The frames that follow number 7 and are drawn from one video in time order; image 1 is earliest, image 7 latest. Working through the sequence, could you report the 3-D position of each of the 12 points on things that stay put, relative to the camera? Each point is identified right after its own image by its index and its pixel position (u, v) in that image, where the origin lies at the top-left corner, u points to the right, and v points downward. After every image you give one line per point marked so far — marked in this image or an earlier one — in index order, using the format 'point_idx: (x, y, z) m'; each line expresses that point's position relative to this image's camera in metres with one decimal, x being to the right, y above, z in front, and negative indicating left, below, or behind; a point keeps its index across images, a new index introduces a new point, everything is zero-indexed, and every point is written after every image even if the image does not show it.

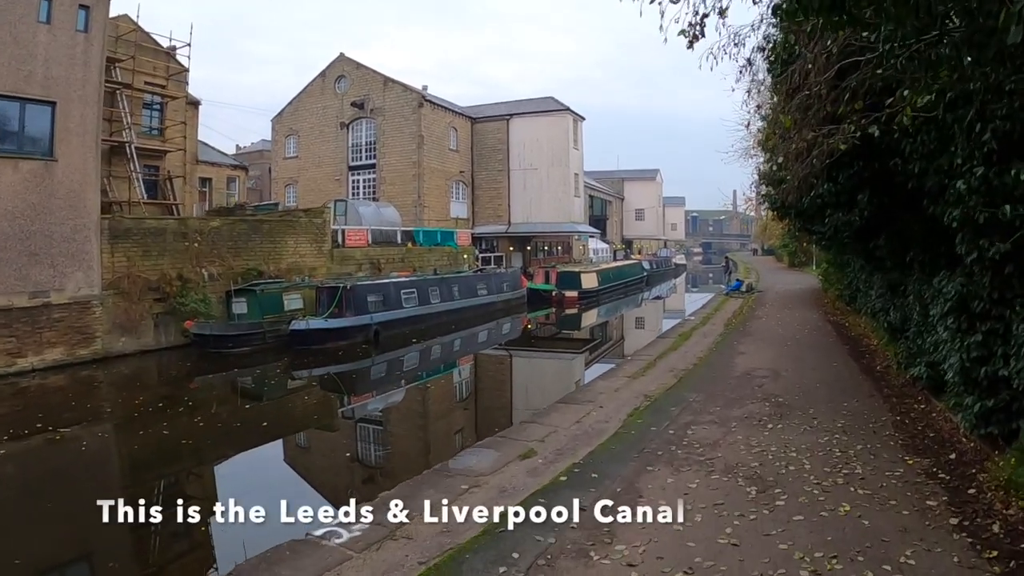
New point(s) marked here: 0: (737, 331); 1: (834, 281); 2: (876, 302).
0: (+3.9, -0.7, +11.2) m
1: (+7.4, +0.2, +14.8) m
2: (+5.1, -0.2, +9.1) m
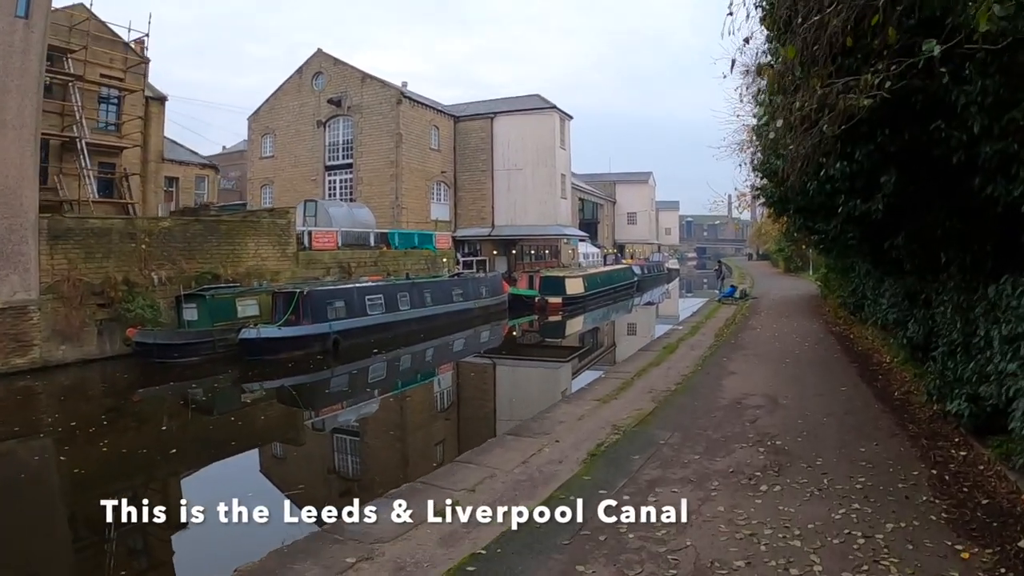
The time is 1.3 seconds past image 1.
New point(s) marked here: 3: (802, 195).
0: (+3.3, -0.8, +9.9) m
1: (+6.8, 0.0, +13.5) m
2: (+4.5, -0.3, +7.8) m
3: (+3.2, +1.0, +6.9) m
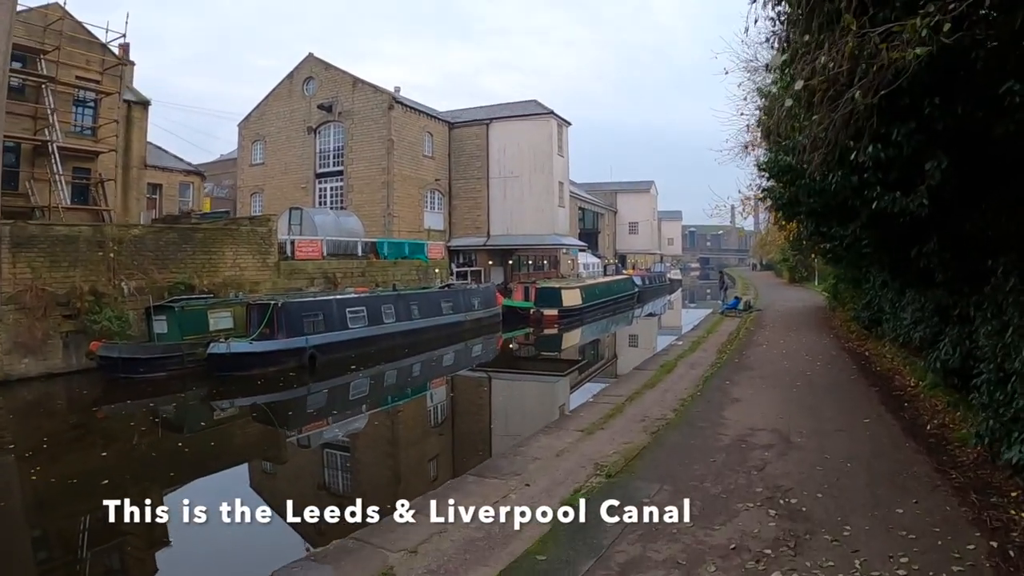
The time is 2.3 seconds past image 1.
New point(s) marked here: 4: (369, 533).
0: (+3.0, -1.0, +9.0) m
1: (+6.5, -0.2, +12.6) m
2: (+4.2, -0.4, +6.9) m
3: (+2.9, +0.8, +6.0) m
4: (-0.9, -1.6, +4.2) m
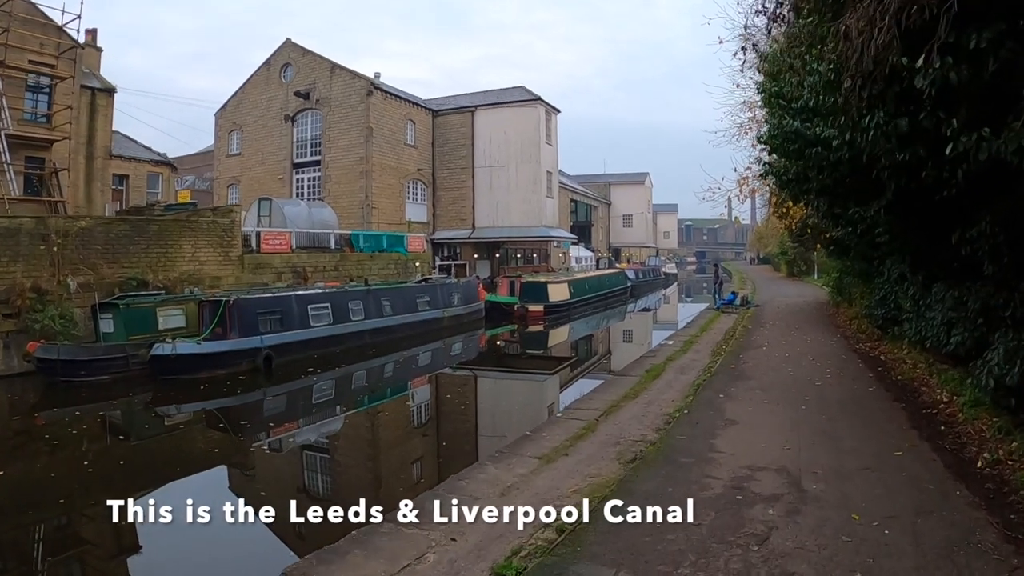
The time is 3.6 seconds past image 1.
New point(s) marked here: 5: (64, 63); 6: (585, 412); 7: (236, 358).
0: (+2.6, -1.0, +7.8) m
1: (+6.1, -0.1, +11.4) m
2: (+3.8, -0.4, +5.7) m
3: (+2.4, +0.9, +4.8) m
4: (-1.4, -1.6, +3.0) m
5: (-13.2, +6.6, +19.0) m
6: (+0.7, -1.2, +6.4) m
7: (-5.6, -1.4, +13.1) m
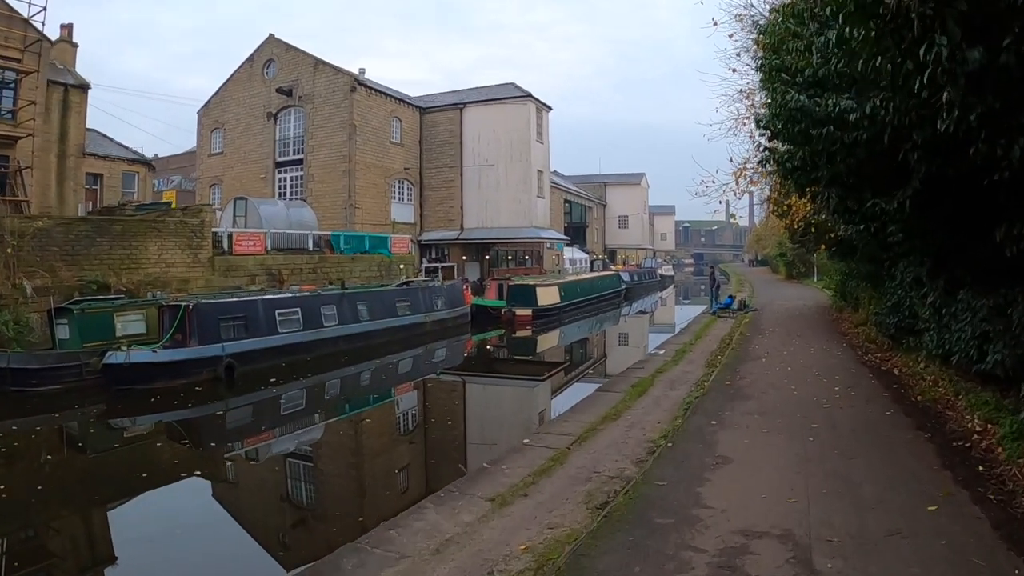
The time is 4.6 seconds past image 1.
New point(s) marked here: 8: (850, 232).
0: (+2.2, -1.0, +7.0) m
1: (+5.7, -0.2, +10.6) m
2: (+3.4, -0.4, +4.8) m
3: (+2.1, +0.8, +3.9) m
4: (-1.7, -1.6, +2.2) m
5: (-13.6, +6.5, +18.1) m
6: (+0.4, -1.3, +5.6) m
7: (-5.9, -1.5, +12.2) m
8: (+4.1, +0.7, +7.9) m
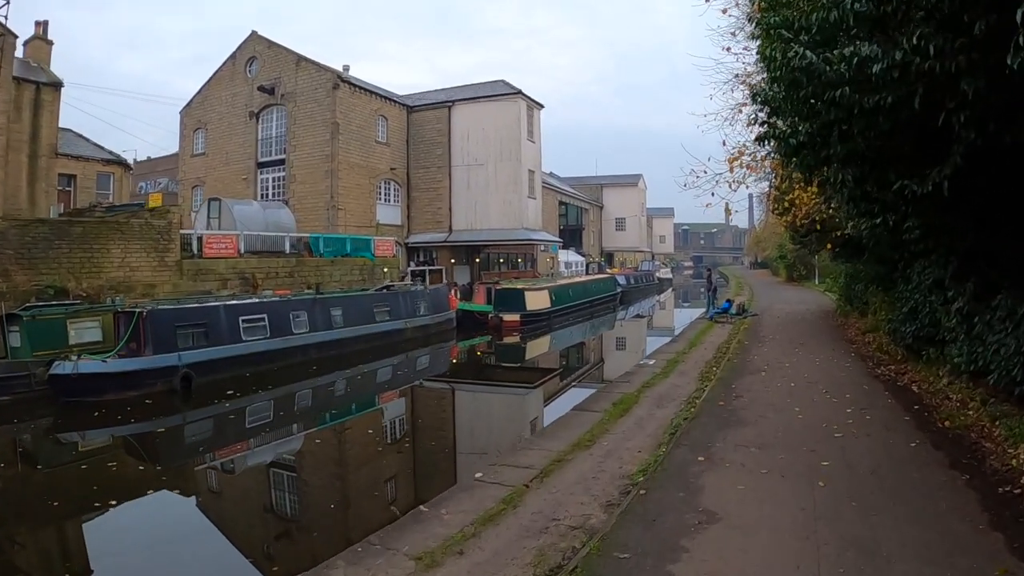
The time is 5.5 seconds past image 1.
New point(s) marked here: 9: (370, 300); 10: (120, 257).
0: (+1.9, -1.1, +6.1) m
1: (+5.4, -0.2, +9.7) m
2: (+3.1, -0.5, +4.0) m
3: (+1.7, +0.8, +3.1) m
4: (-2.0, -1.6, +1.3) m
5: (-14.0, +6.4, +17.3) m
6: (0.0, -1.3, +4.7) m
7: (-6.3, -1.6, +11.3) m
8: (+3.7, +0.6, +7.0) m
9: (-3.5, -0.3, +16.5) m
10: (-8.9, +0.7, +14.8) m
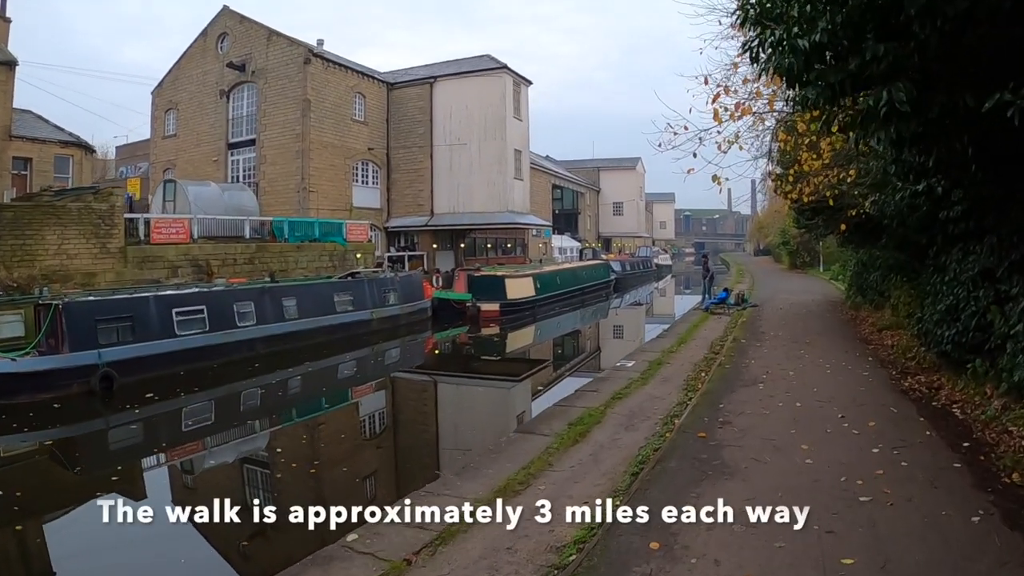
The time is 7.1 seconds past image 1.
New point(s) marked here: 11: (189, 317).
0: (+1.3, -1.0, +4.8) m
1: (+4.8, -0.1, +8.3) m
2: (+2.5, -0.4, +2.6) m
3: (+1.1, +0.8, +1.7) m
4: (-2.6, -1.7, 0.0) m
5: (-14.5, +6.7, +15.8) m
6: (-0.6, -1.3, +3.4) m
7: (-6.8, -1.4, +10.0) m
8: (+3.2, +0.7, +5.6) m
9: (-4.1, 0.0, +15.1) m
10: (-9.4, +1.0, +13.4) m
11: (-5.8, -0.5, +12.0) m
